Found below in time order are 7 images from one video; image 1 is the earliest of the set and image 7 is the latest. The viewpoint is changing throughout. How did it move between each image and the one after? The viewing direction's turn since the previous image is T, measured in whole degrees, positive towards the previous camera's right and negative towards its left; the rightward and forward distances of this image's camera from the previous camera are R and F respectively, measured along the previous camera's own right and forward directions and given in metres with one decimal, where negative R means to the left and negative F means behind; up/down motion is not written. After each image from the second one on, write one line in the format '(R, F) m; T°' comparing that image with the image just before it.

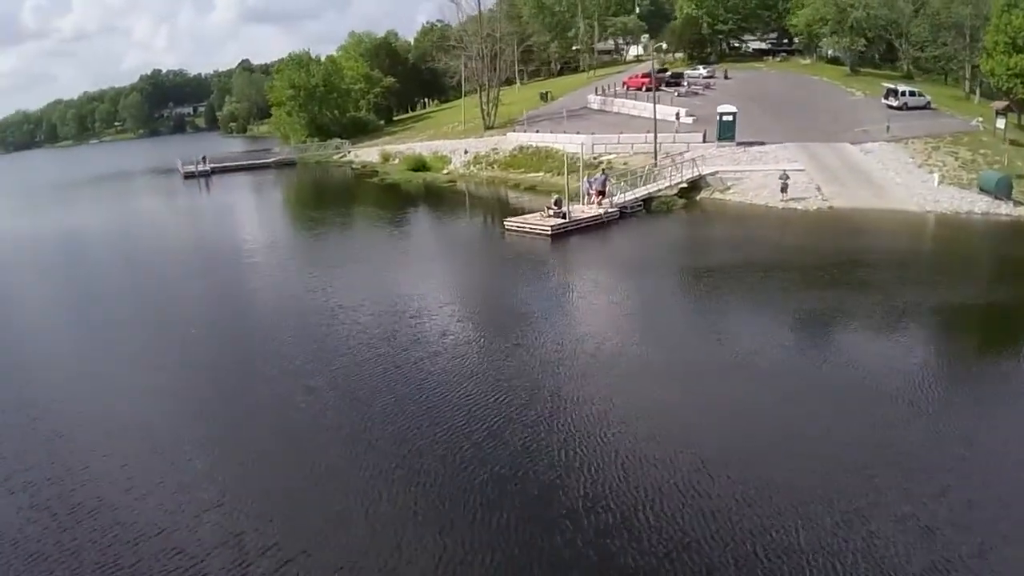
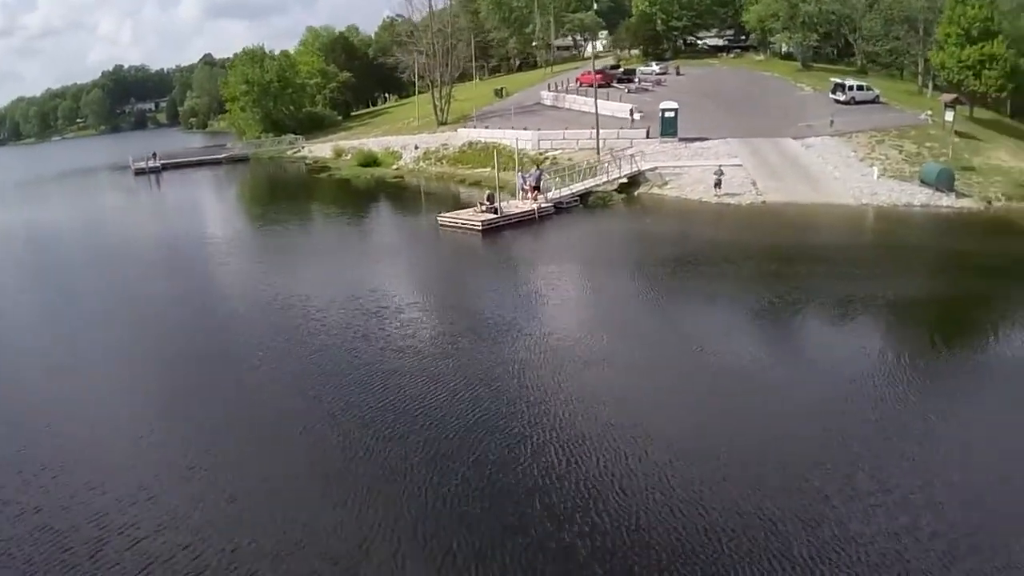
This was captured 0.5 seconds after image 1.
(+1.3, -0.1) m; +2°
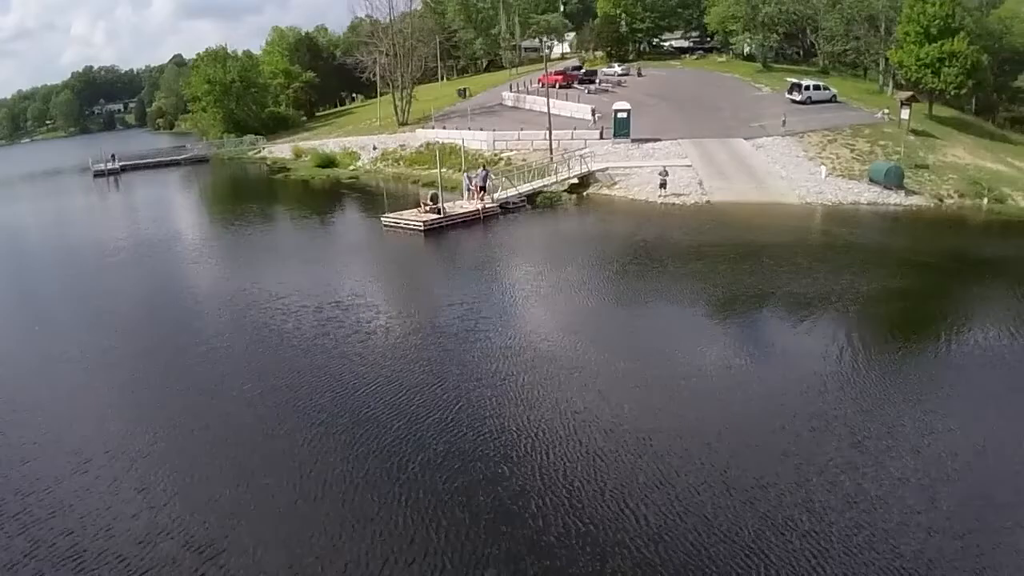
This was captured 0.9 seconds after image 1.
(+1.1, -0.1) m; +2°
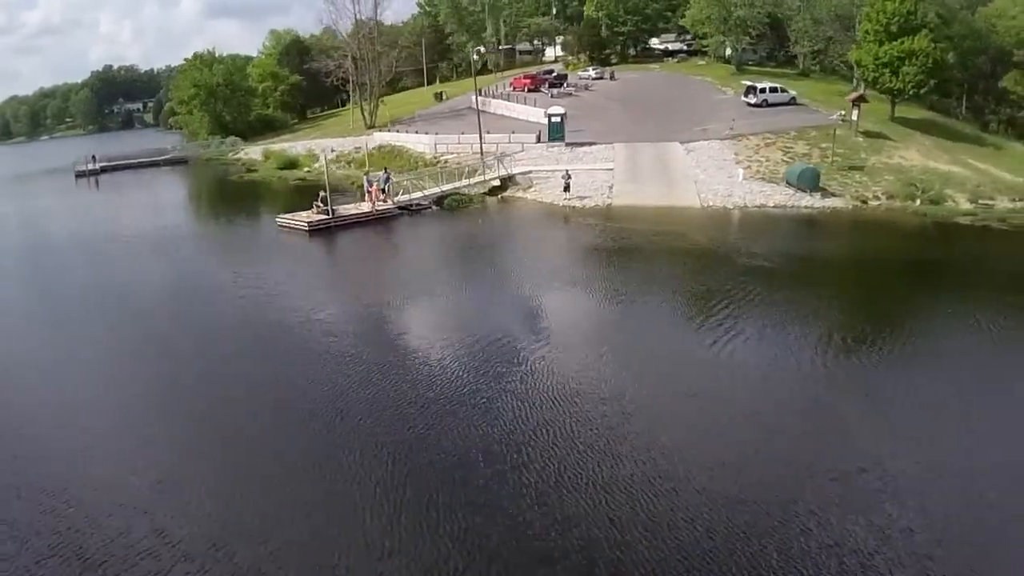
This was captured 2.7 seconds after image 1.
(+4.8, -0.7) m; -2°
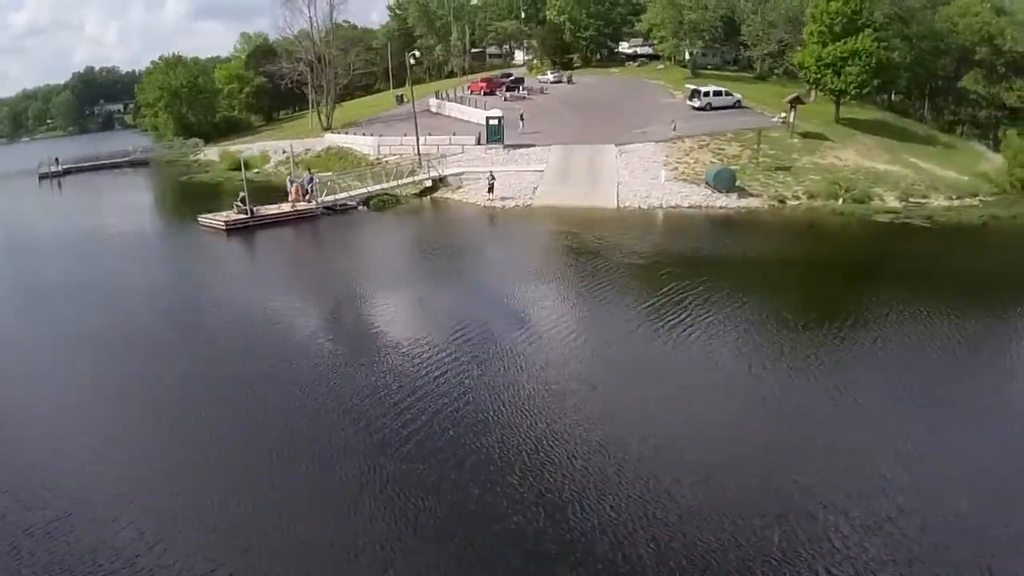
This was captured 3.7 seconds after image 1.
(+2.7, -0.9) m; +1°
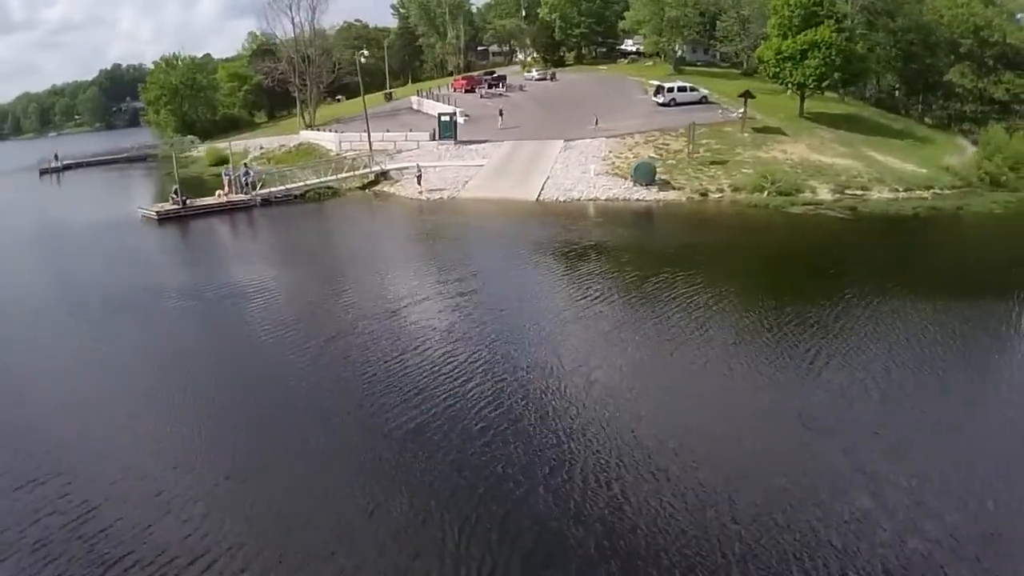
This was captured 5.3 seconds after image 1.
(+4.6, -1.6) m; -3°
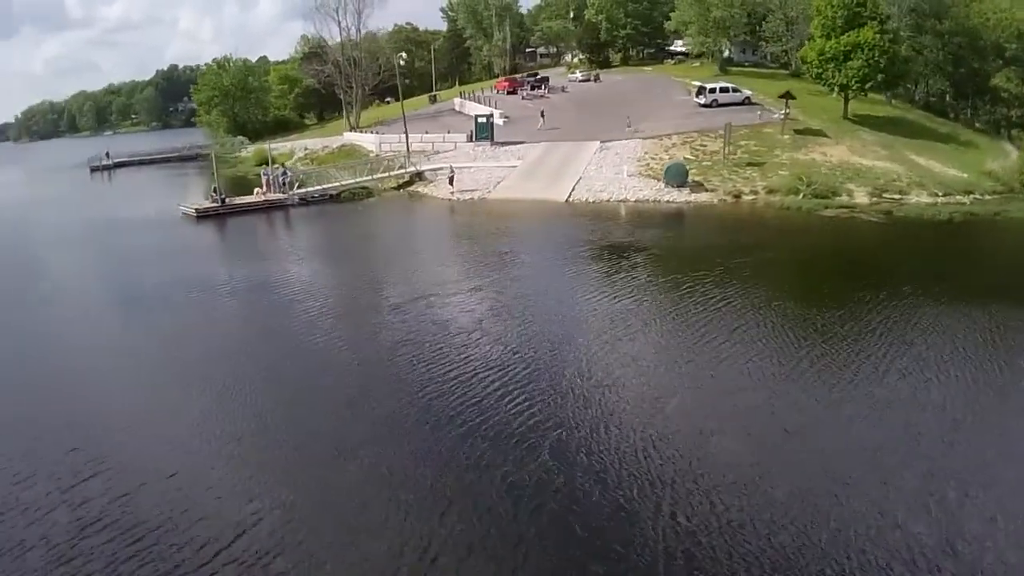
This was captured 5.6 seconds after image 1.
(+0.9, -0.2) m; -4°
